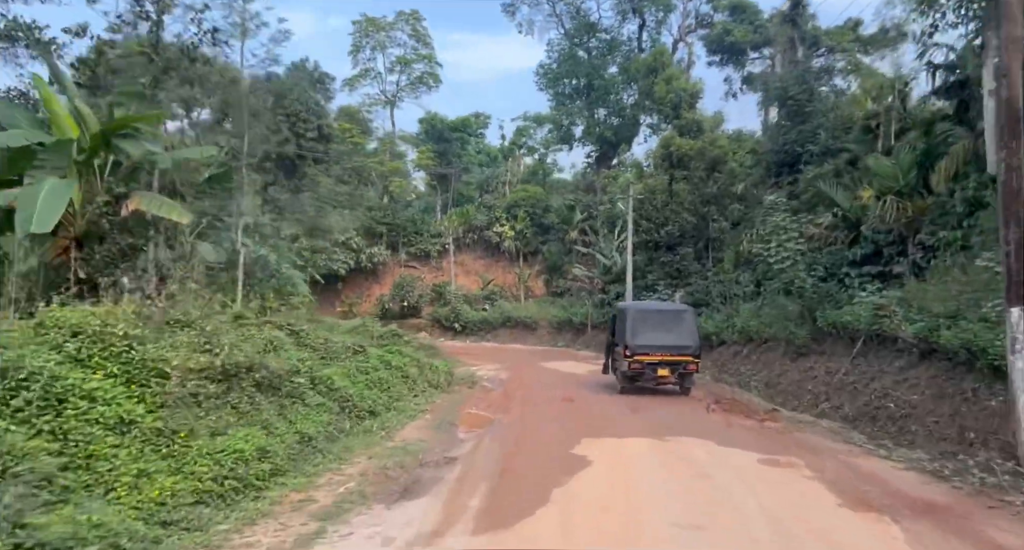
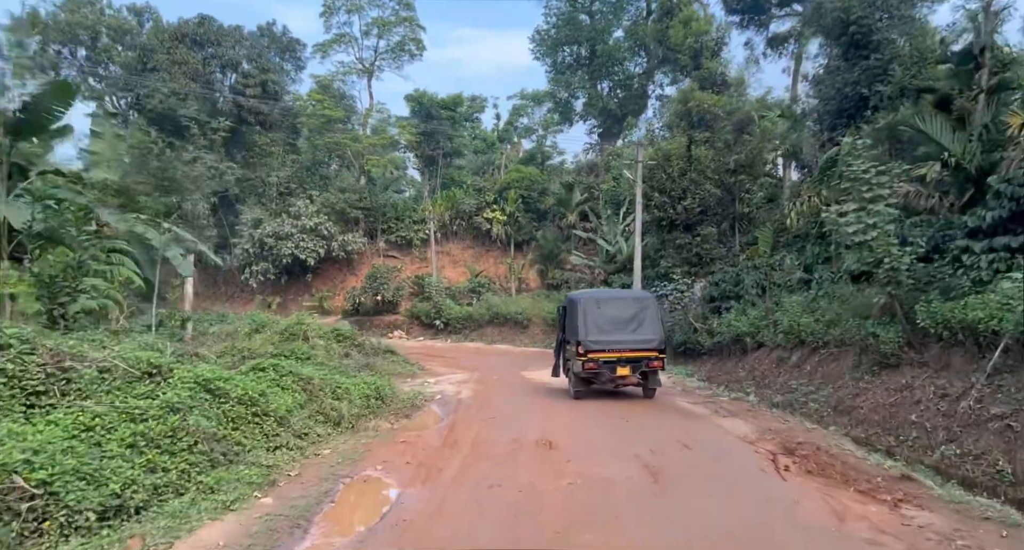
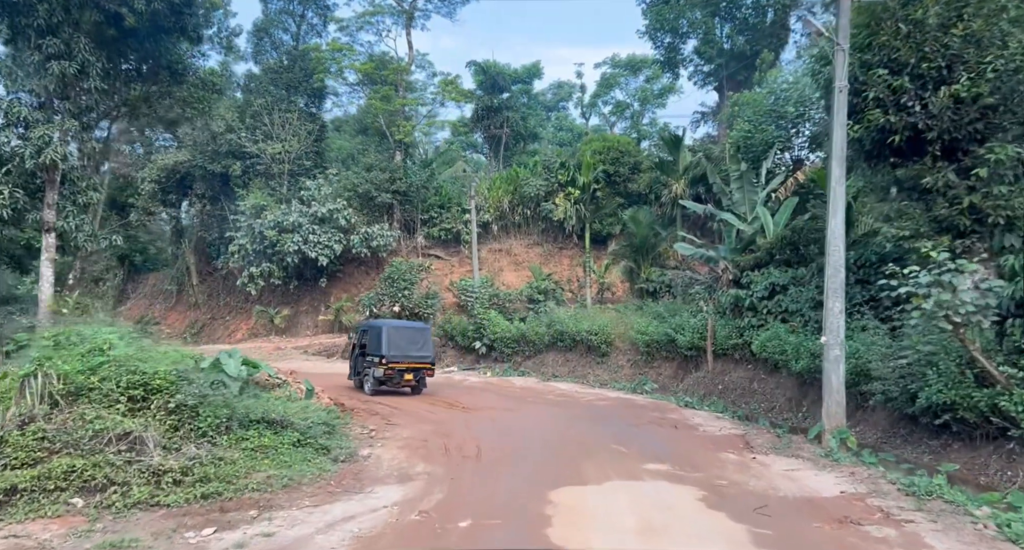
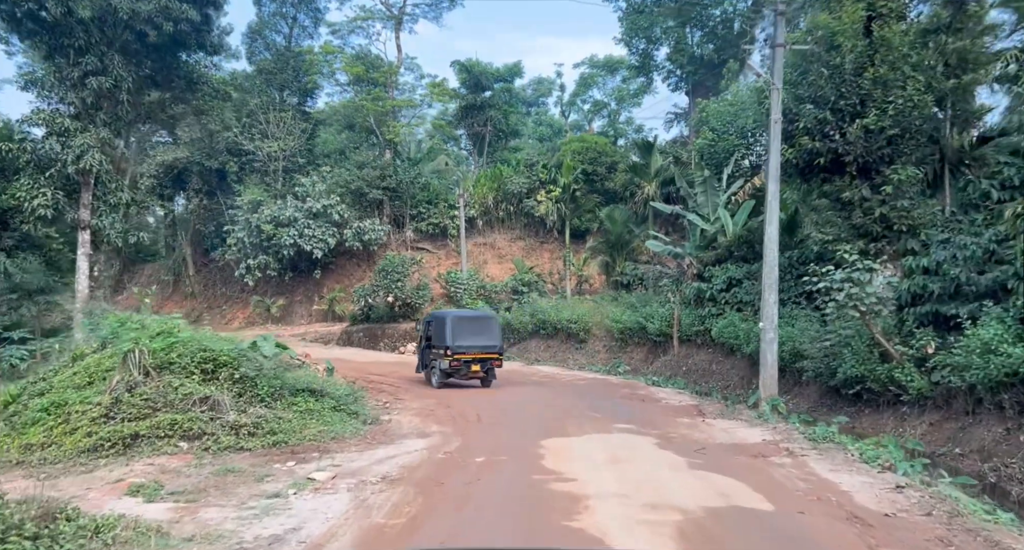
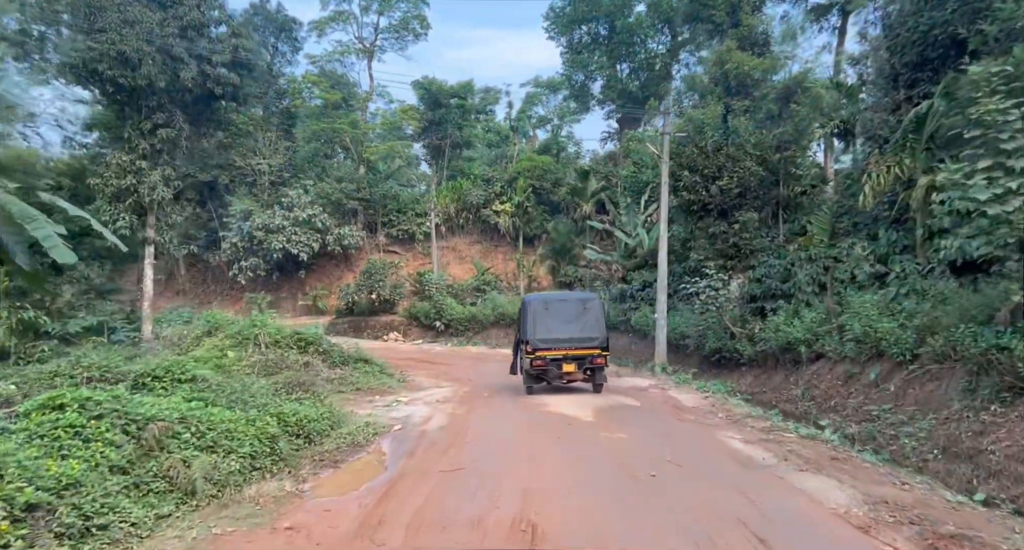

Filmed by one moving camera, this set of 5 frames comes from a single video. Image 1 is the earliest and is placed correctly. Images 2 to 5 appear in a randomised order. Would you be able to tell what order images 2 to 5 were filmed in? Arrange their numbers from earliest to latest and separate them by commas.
2, 5, 4, 3
